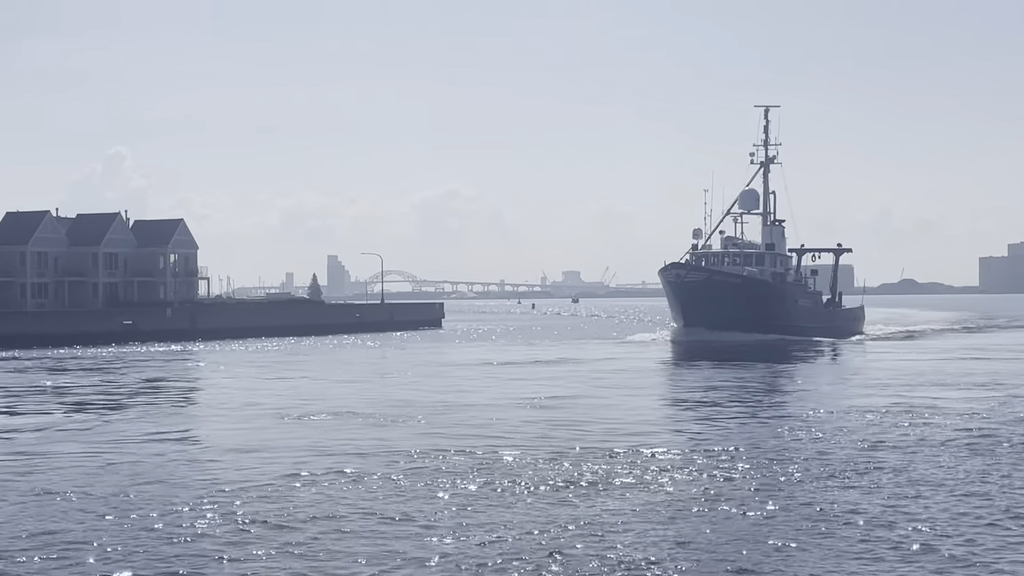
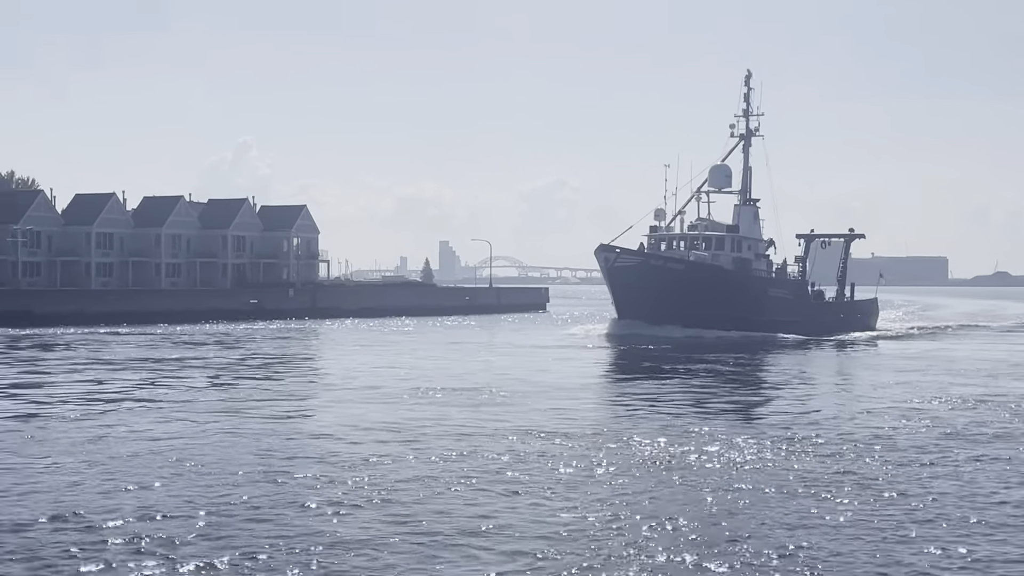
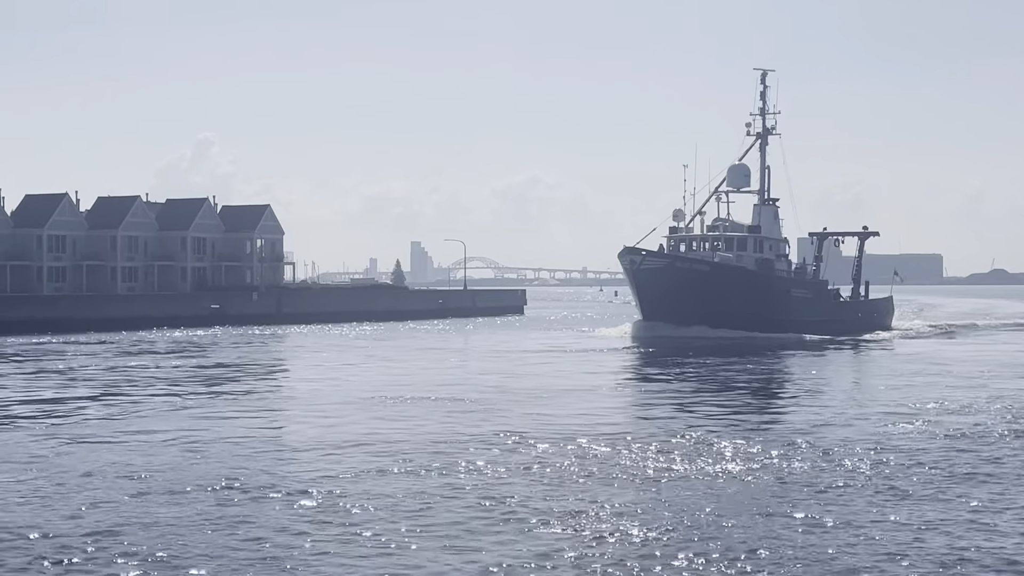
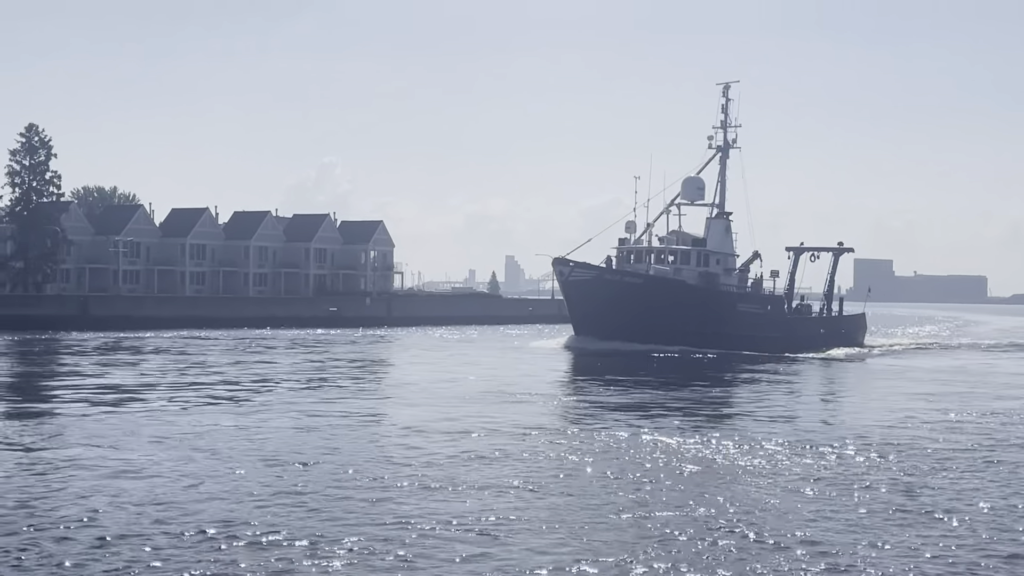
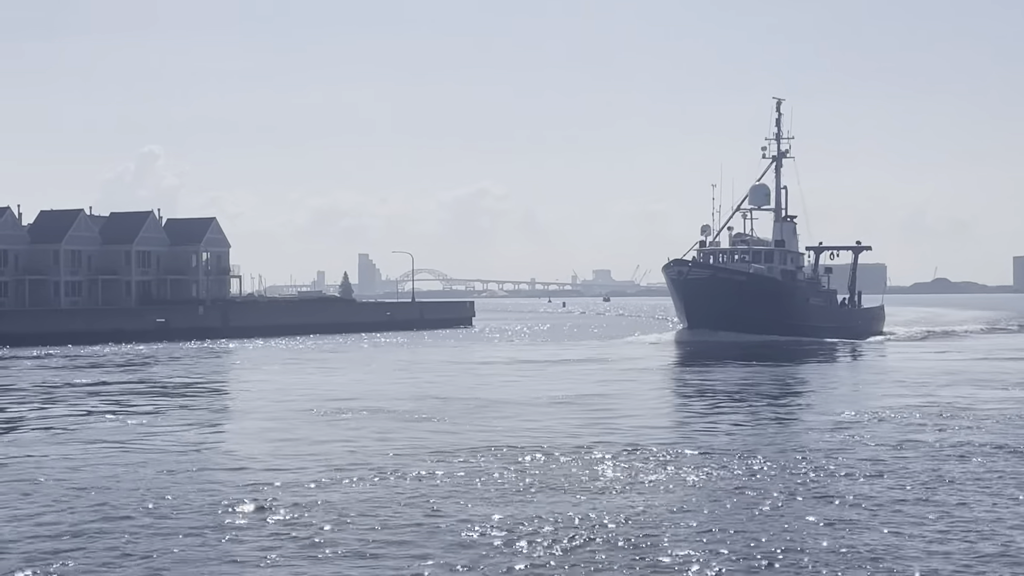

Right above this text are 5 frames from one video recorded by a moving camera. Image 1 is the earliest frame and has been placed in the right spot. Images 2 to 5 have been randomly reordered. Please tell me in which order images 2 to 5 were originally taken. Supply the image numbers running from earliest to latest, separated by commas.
5, 3, 2, 4
